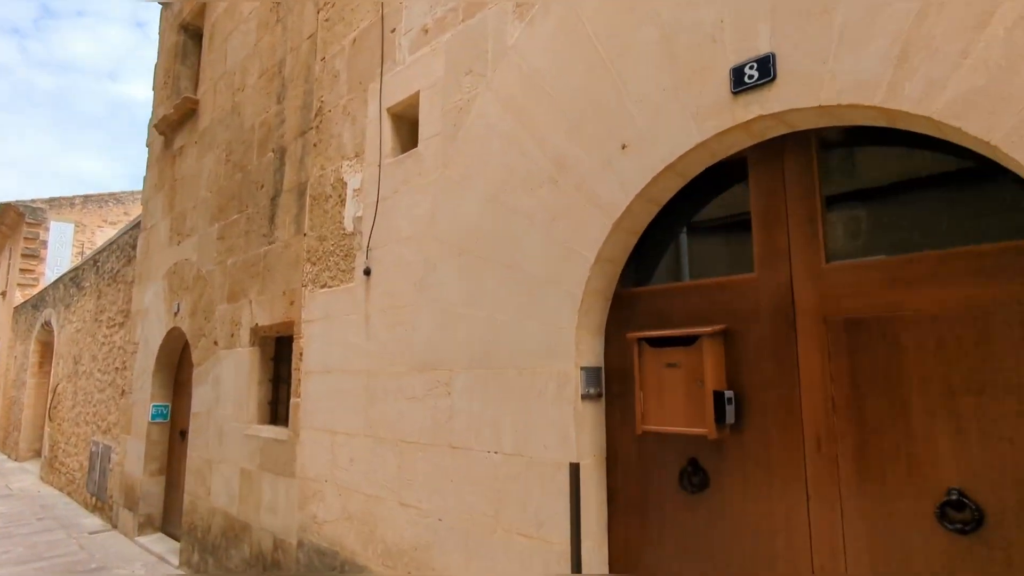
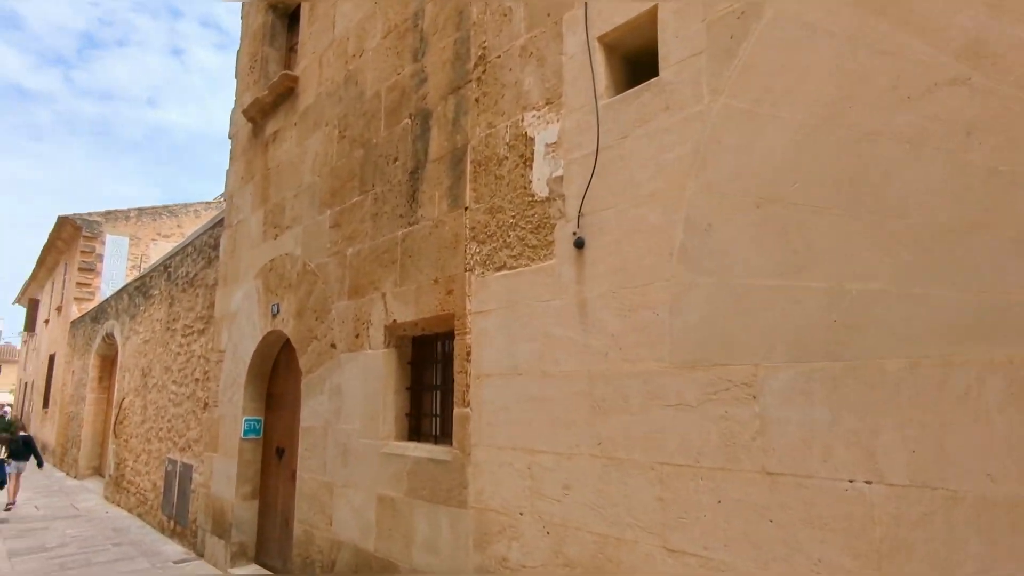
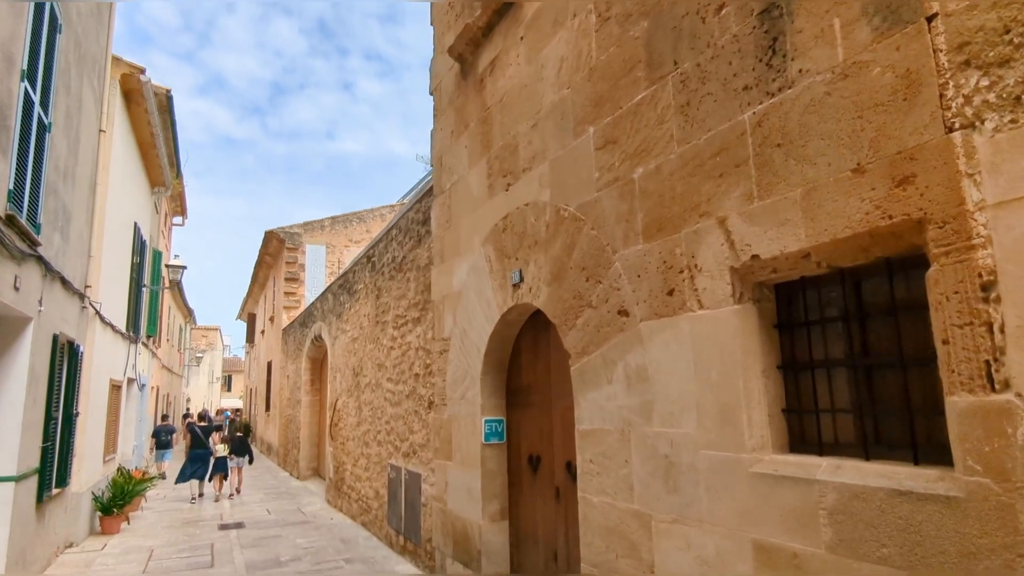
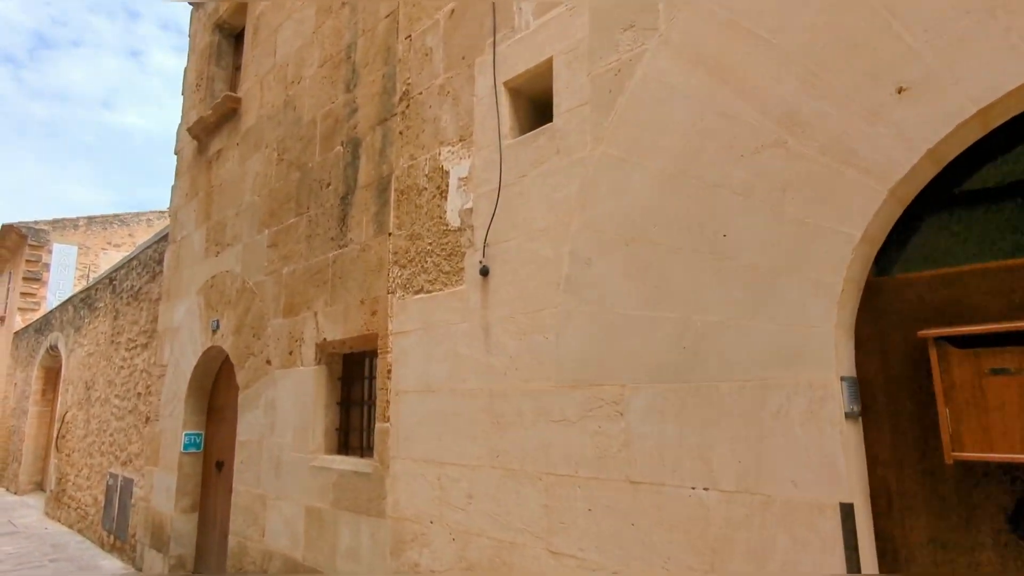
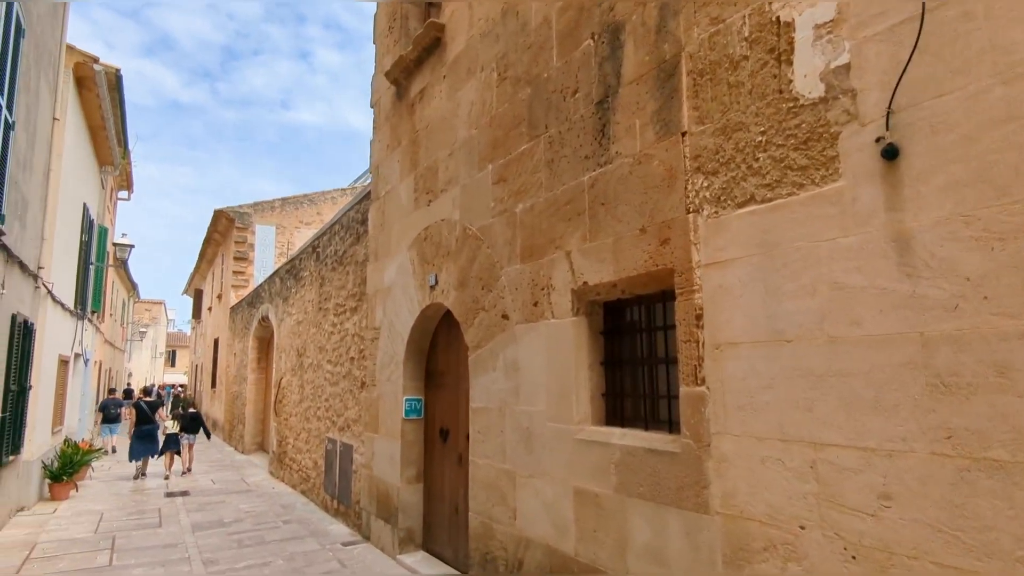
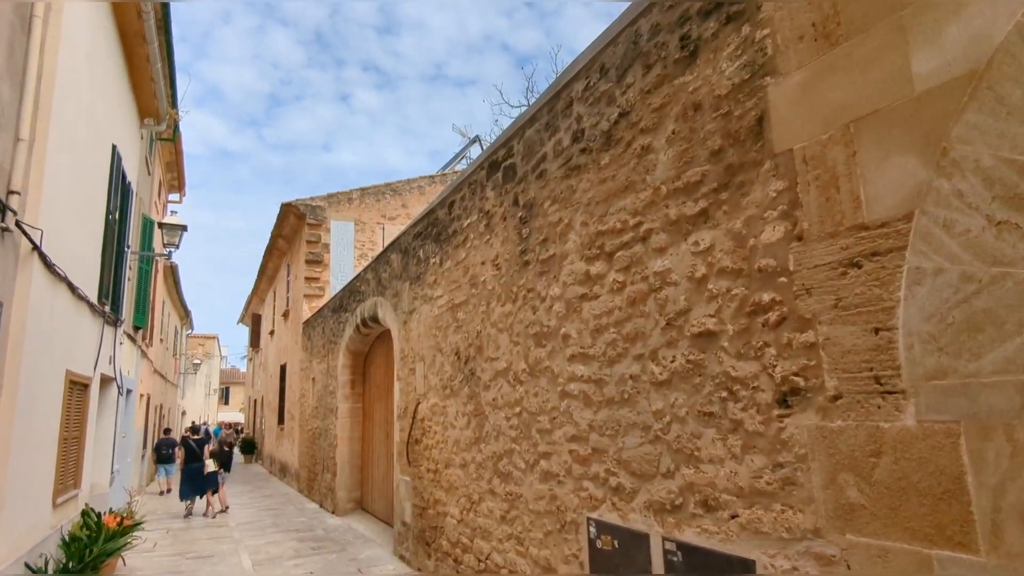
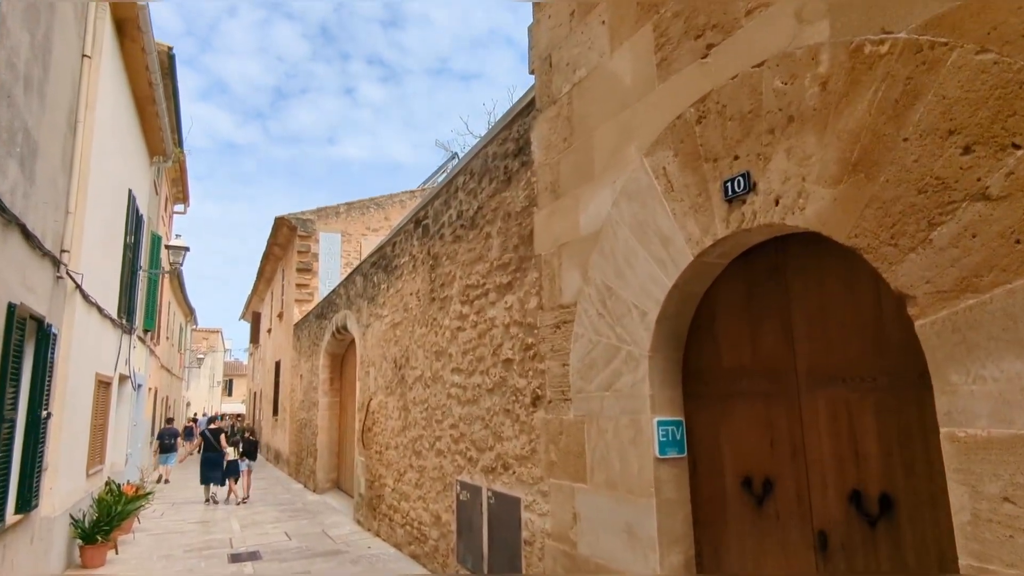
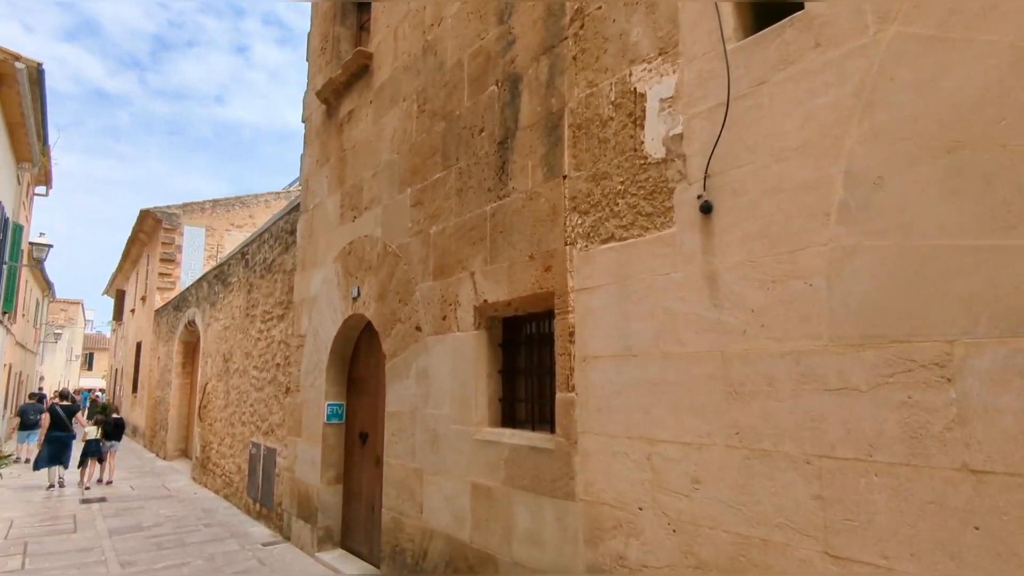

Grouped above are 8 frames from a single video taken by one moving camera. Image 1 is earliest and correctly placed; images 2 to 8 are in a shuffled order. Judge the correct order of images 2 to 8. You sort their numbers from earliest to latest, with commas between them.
4, 2, 8, 5, 3, 7, 6
